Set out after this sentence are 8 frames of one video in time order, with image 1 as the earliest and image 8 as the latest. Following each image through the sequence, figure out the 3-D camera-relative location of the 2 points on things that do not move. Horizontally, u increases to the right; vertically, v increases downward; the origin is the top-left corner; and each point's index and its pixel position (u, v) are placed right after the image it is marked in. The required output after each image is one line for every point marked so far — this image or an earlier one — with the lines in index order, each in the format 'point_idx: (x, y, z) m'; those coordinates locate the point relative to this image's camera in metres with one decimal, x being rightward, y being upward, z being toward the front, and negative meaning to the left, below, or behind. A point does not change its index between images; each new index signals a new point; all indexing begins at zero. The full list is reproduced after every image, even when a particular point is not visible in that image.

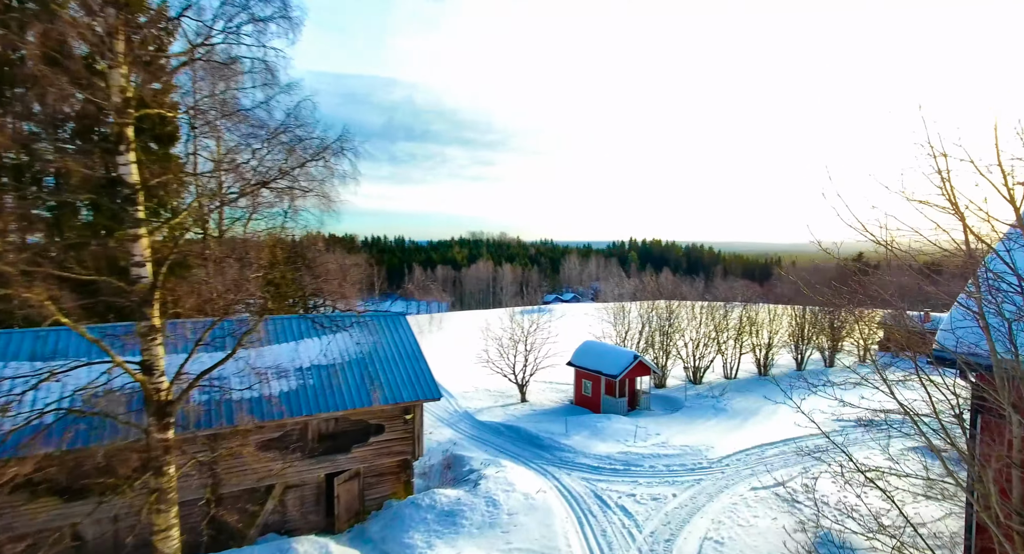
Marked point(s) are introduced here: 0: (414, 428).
0: (-2.5, -3.8, +14.4) m
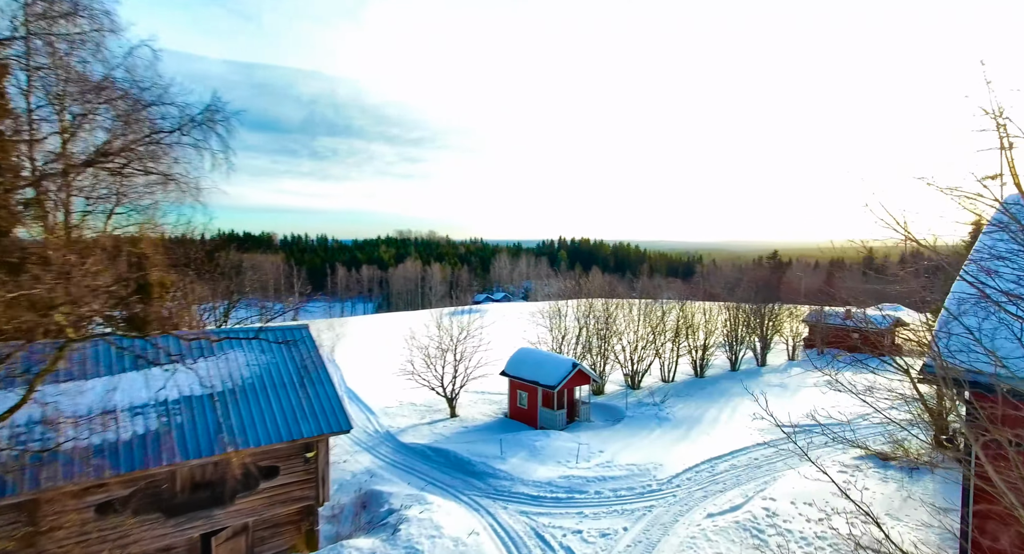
0: (-4.0, -3.9, +11.8) m
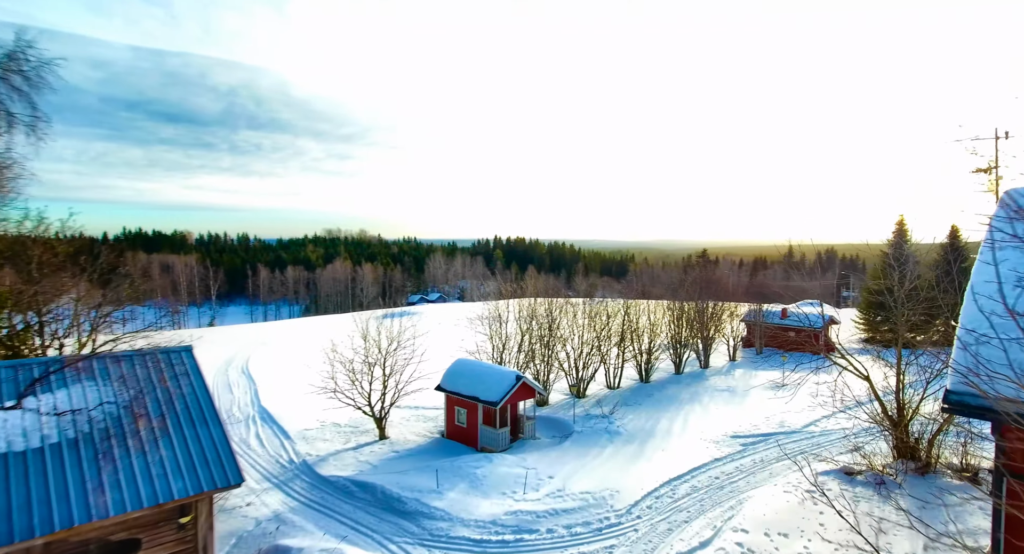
0: (-5.0, -4.1, +9.1) m
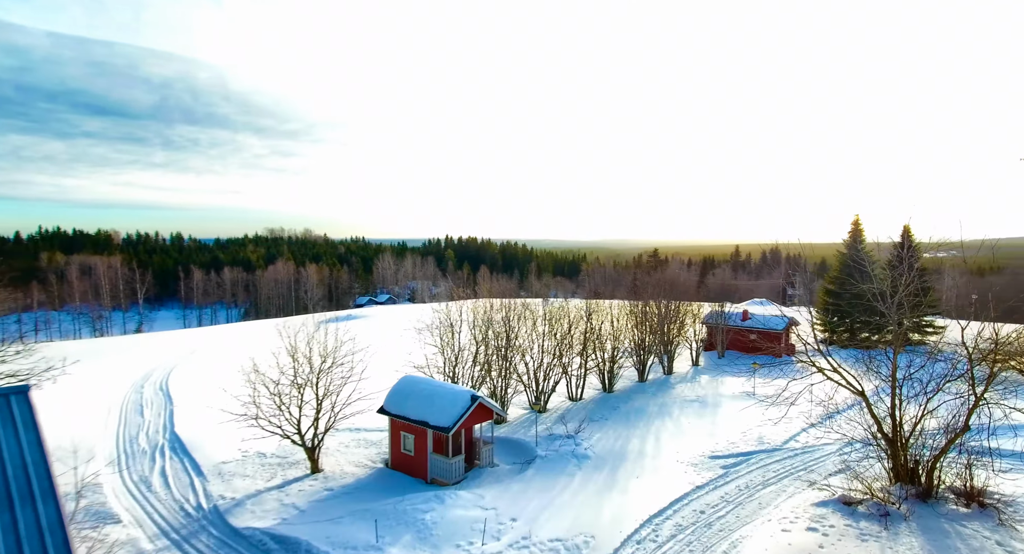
0: (-5.5, -4.3, +6.2) m
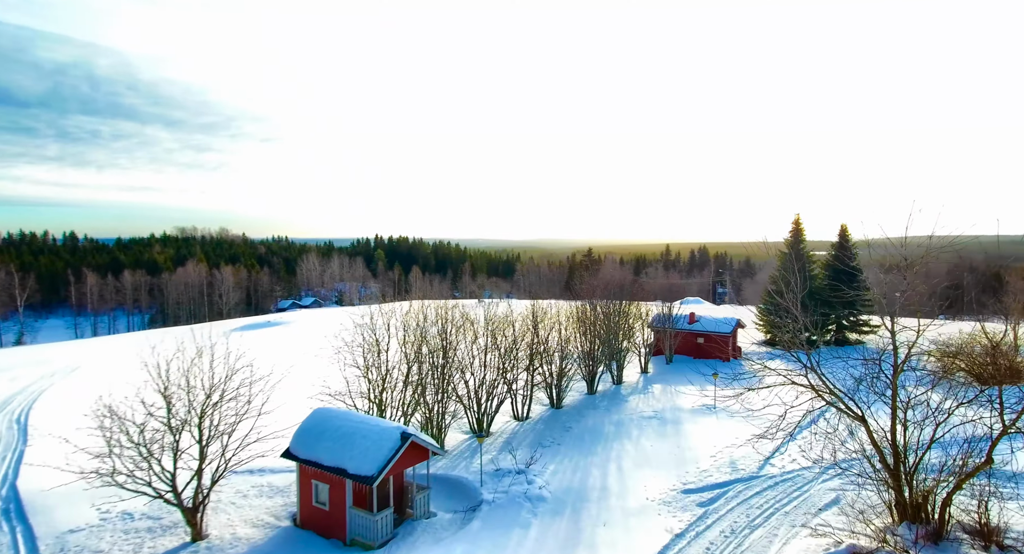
0: (-5.6, -4.6, +2.4) m
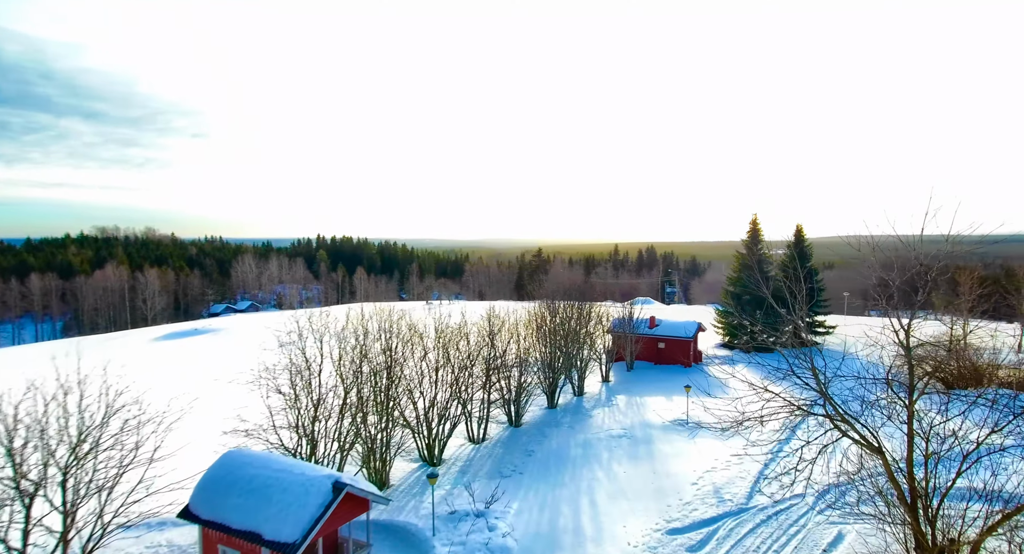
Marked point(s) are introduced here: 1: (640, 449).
0: (-5.4, -4.8, -0.5) m
1: (+4.2, -5.7, +19.0) m
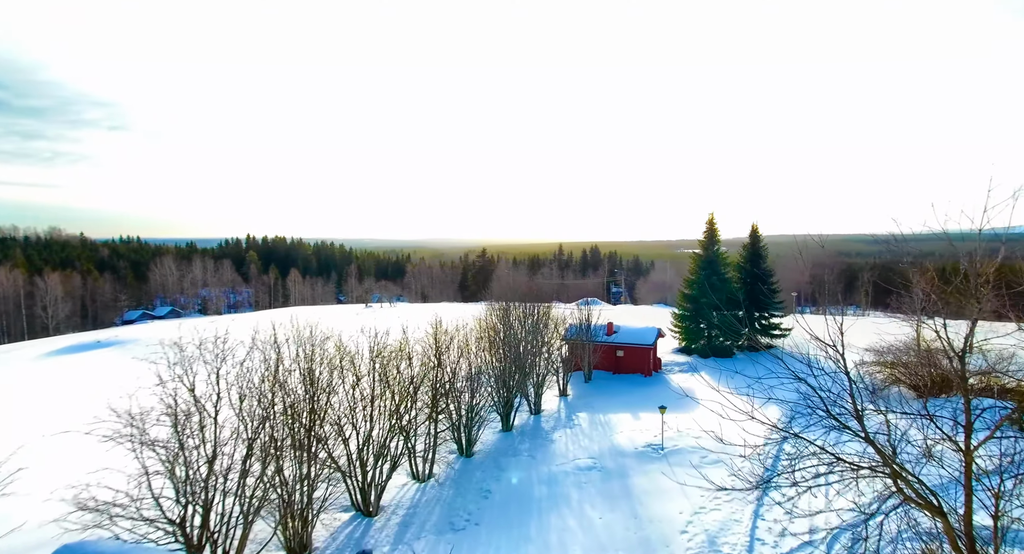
0: (-4.7, -5.1, -4.0) m
1: (+2.9, -6.0, +16.4) m
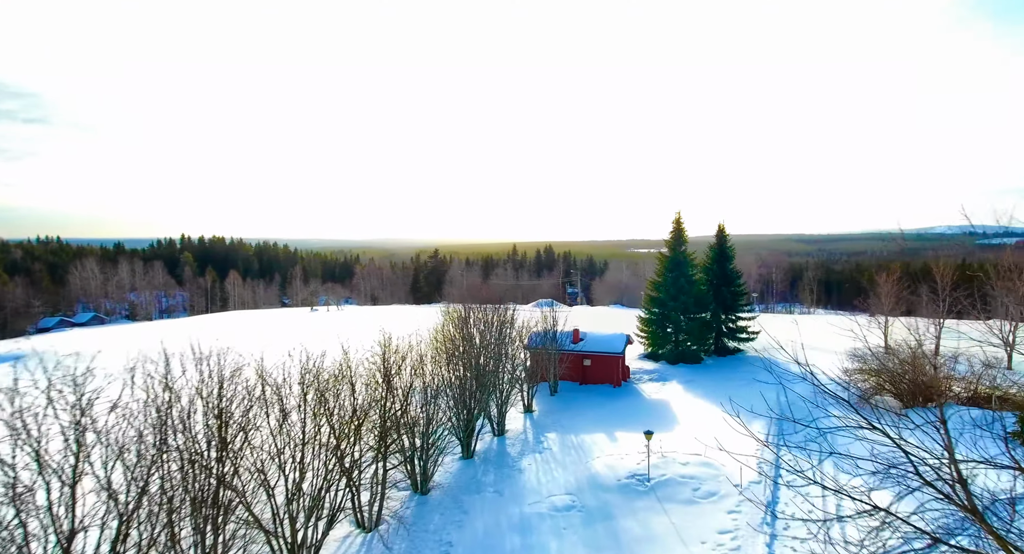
0: (-3.8, -5.3, -7.1) m
1: (+2.0, -6.1, +13.9) m
